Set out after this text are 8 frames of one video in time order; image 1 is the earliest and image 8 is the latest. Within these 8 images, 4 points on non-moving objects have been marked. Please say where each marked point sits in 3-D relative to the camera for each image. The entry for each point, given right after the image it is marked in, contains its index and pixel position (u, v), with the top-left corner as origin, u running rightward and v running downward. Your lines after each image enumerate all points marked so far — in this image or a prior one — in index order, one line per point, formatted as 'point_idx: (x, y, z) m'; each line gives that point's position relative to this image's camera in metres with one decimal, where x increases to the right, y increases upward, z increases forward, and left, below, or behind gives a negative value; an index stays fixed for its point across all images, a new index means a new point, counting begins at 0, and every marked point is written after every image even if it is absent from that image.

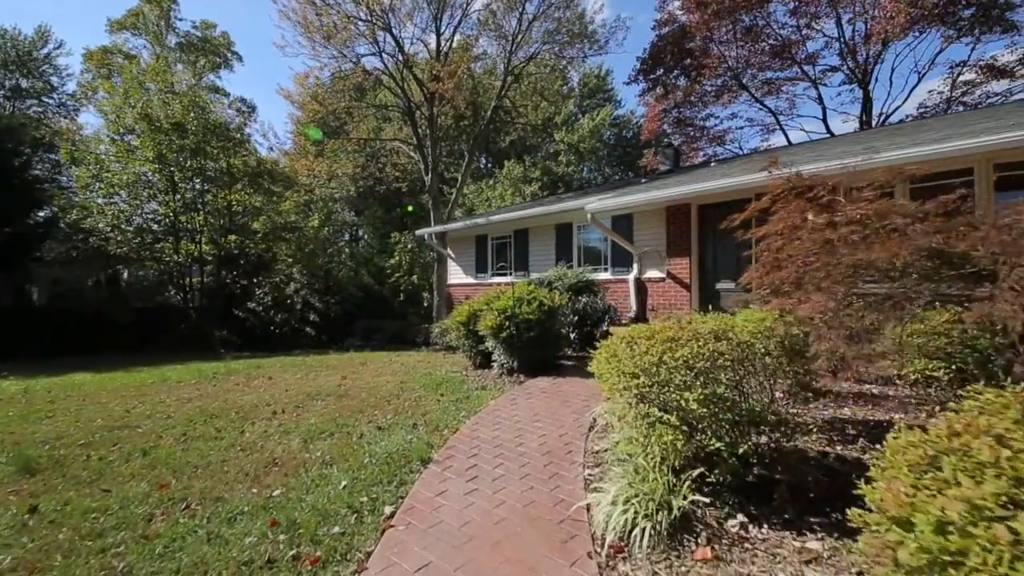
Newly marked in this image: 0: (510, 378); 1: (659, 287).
0: (0.0, -1.1, +5.9) m
1: (+3.2, 0.0, +10.4) m
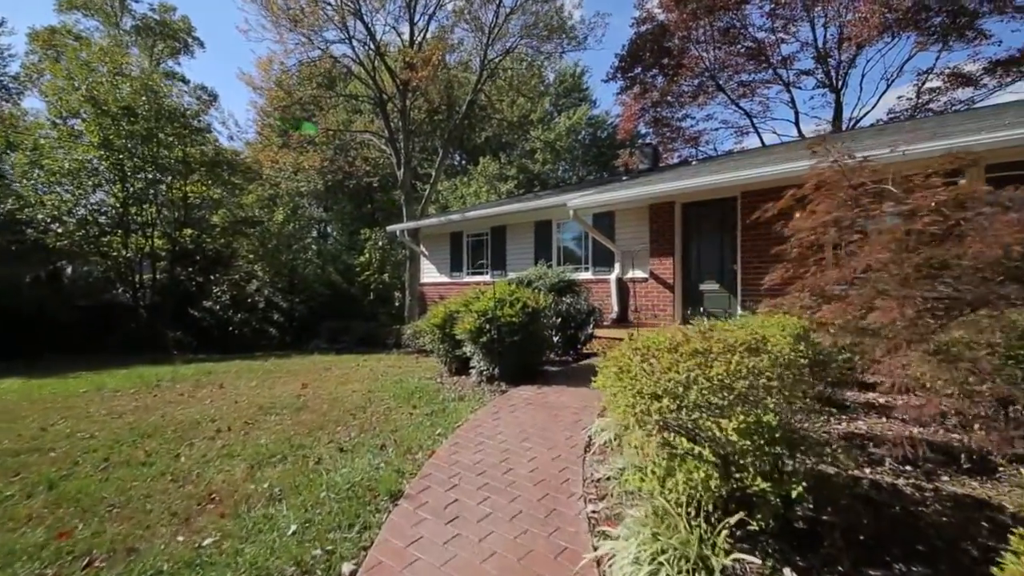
0: (-0.2, -1.1, +5.4) m
1: (+2.7, 0.0, +10.0) m
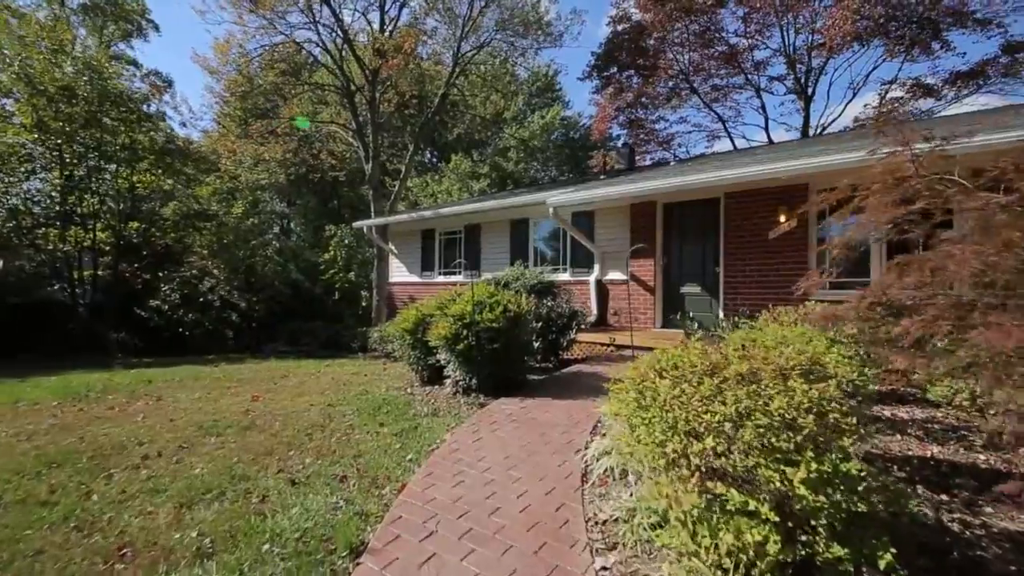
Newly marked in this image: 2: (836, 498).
0: (-0.5, -1.1, +4.9) m
1: (+2.2, 0.0, +9.7) m
2: (+1.1, -0.7, +1.6) m
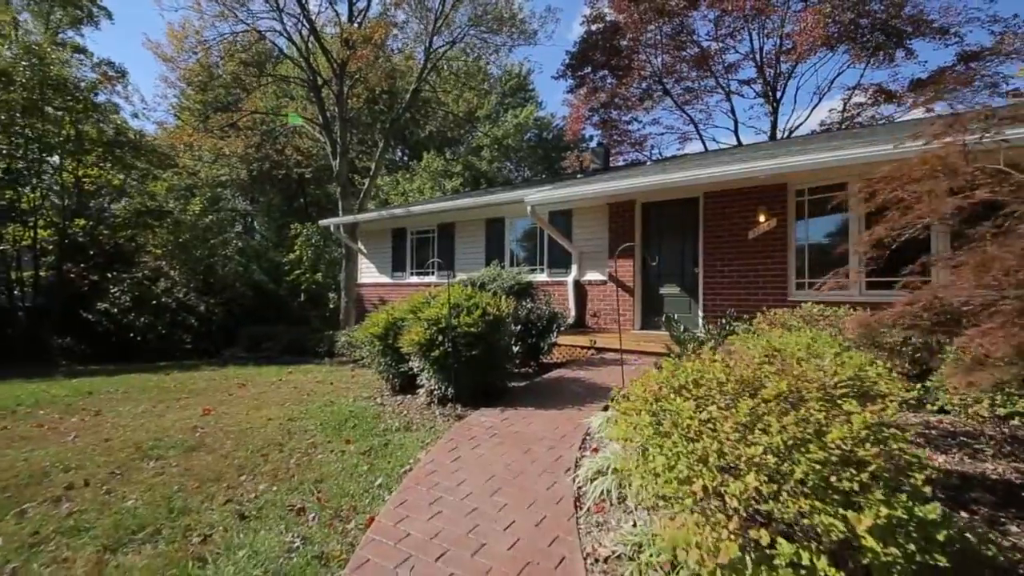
0: (-0.7, -1.2, +4.5) m
1: (+1.7, 0.0, +9.5) m
2: (+1.1, -0.7, +1.3) m
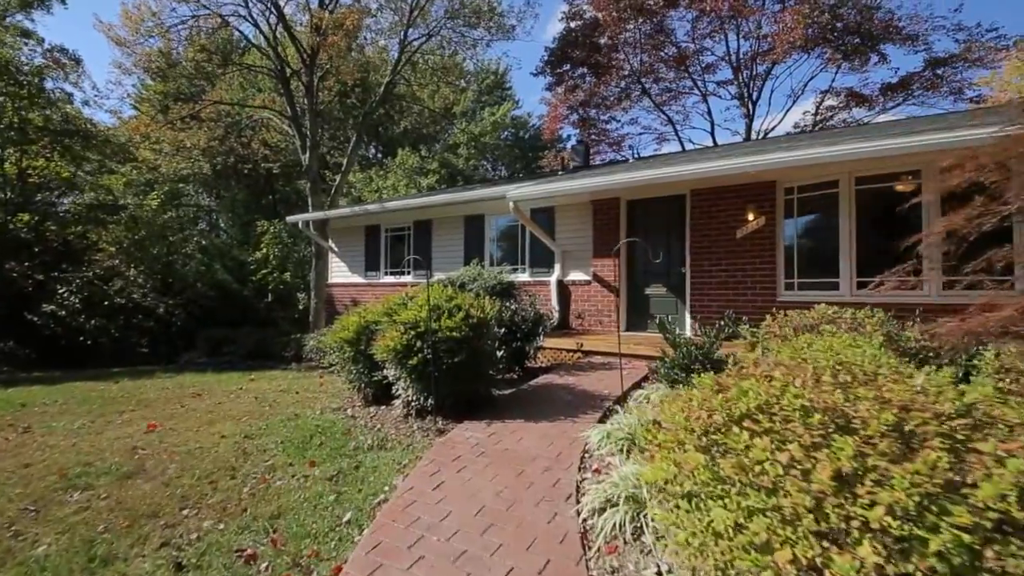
0: (-0.8, -1.2, +4.0) m
1: (+1.4, 0.0, +9.1) m
2: (+1.1, -0.7, +0.9) m
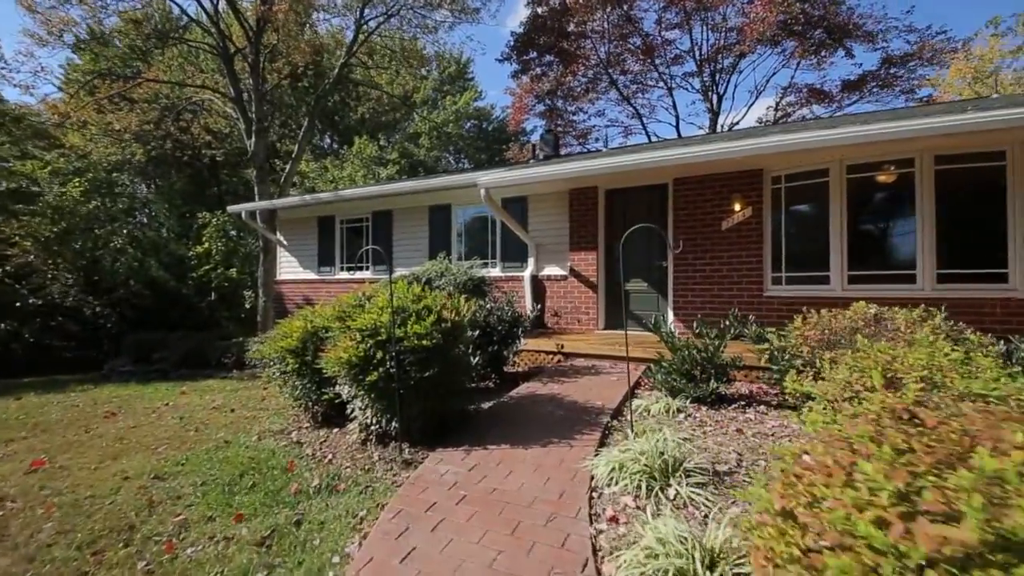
0: (-0.9, -1.1, +3.3) m
1: (+0.8, 0.0, +8.5) m
2: (+1.2, -0.7, +0.3) m
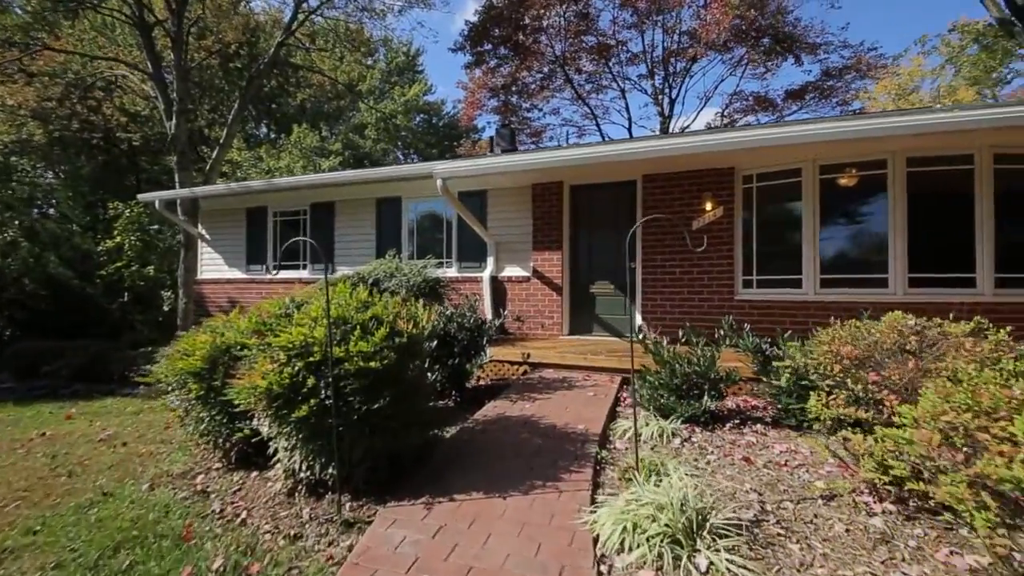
0: (-1.0, -1.2, +2.5) m
1: (+0.1, 0.0, +7.9) m
2: (+1.4, -0.7, -0.2) m
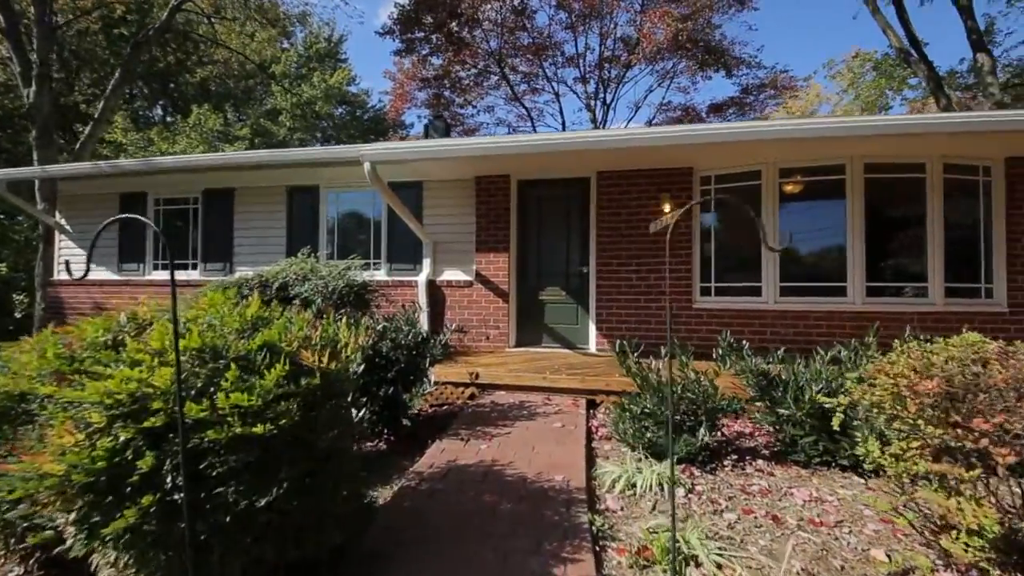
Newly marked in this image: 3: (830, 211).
0: (-1.1, -1.2, +1.5) m
1: (-0.8, -0.1, +7.0) m
2: (+1.7, -0.8, -0.8) m
3: (+3.9, +0.9, +5.8) m
